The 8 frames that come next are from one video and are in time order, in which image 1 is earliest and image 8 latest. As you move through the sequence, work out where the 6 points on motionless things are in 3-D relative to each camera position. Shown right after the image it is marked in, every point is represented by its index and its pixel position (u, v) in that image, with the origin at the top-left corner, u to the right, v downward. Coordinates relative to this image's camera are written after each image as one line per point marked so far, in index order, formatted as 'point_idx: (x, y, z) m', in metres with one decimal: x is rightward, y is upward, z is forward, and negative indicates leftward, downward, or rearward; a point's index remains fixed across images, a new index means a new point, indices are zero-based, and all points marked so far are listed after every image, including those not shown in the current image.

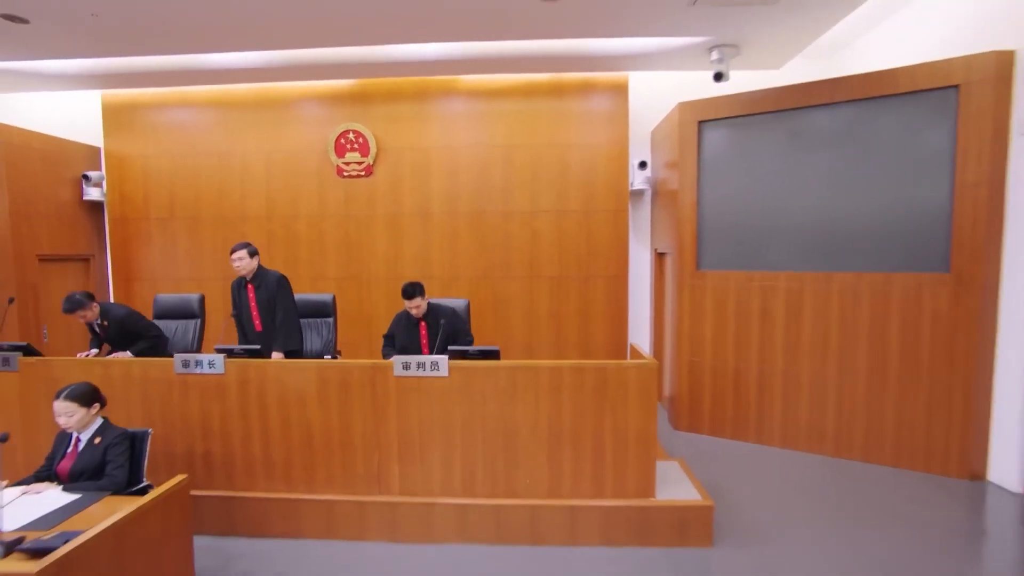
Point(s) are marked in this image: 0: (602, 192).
0: (+1.0, +1.0, +5.5) m
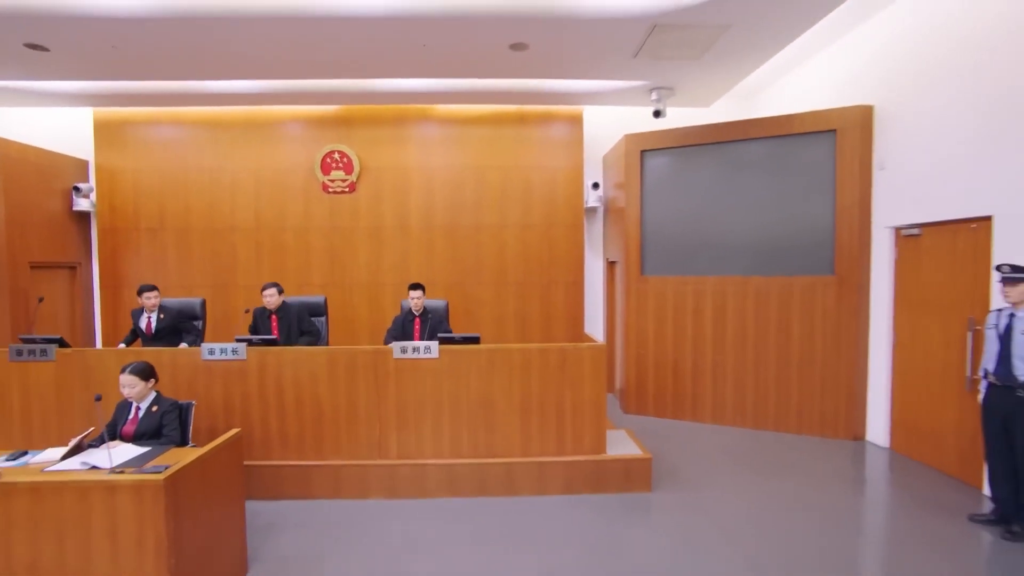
0: (+0.6, +1.0, +6.2) m
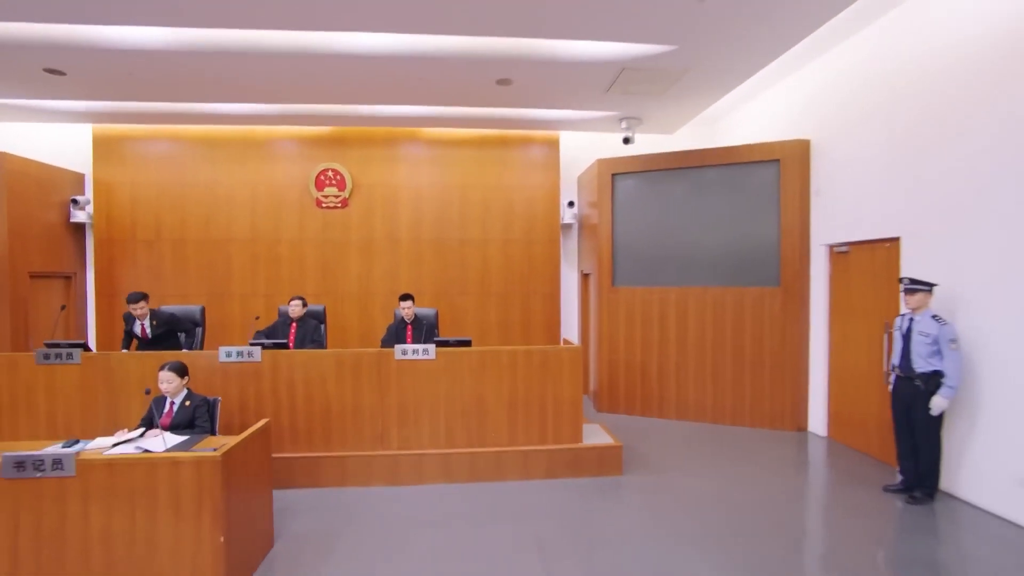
0: (+0.4, +0.9, +6.8) m
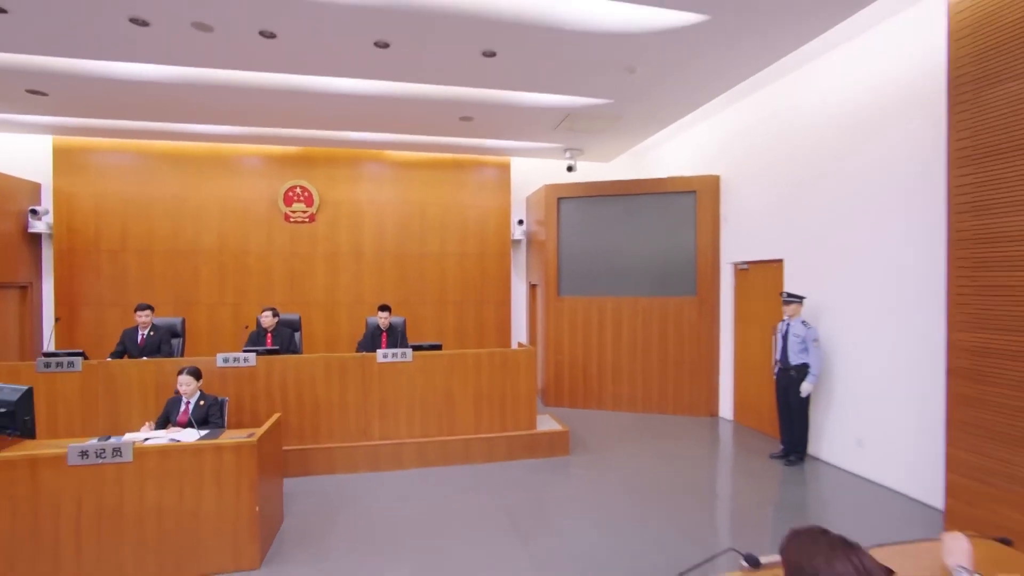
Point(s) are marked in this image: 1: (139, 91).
0: (-0.3, +0.7, +7.5) m
1: (-3.6, +1.9, +4.8) m
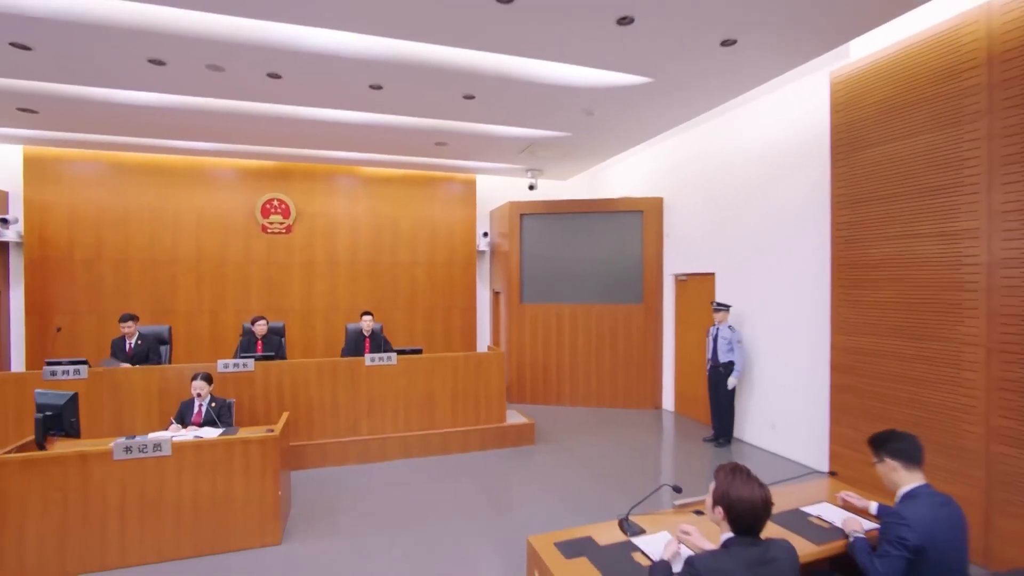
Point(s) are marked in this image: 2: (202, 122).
0: (-0.9, +0.6, +8.1) m
1: (-3.9, +1.8, +5.1) m
2: (-3.4, +1.8, +5.5) m
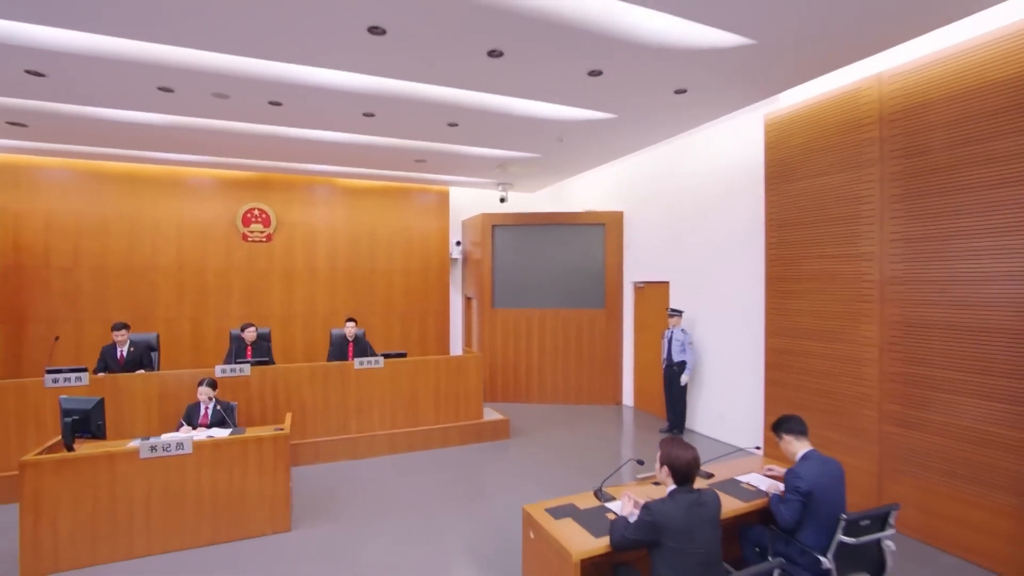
0: (-1.4, +0.5, +8.5) m
1: (-4.1, +1.7, +5.3) m
2: (-3.6, +1.7, +5.7) m
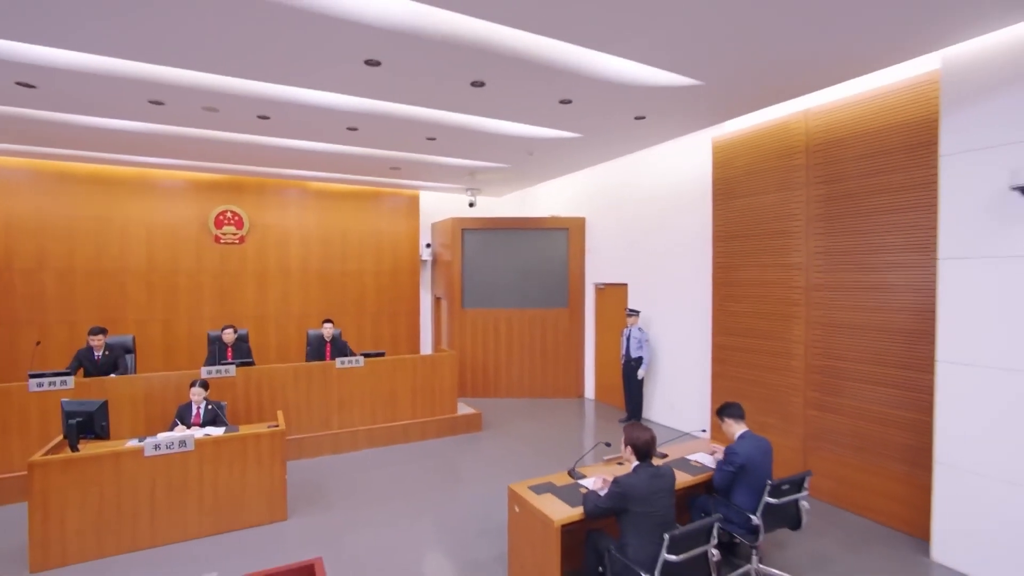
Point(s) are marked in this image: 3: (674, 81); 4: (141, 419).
0: (-1.9, +0.5, +8.8) m
1: (-4.4, +1.7, +5.3) m
2: (-4.0, +1.7, +5.8) m
3: (+1.3, +1.6, +4.0) m
4: (-3.6, -1.3, +4.8) m
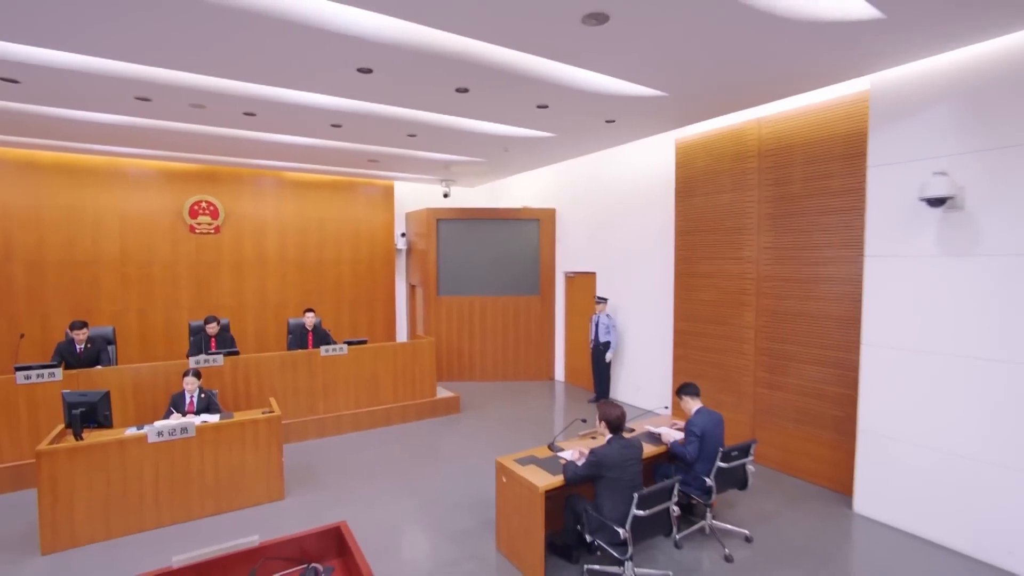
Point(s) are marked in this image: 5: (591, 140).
0: (-2.4, +0.7, +9.0) m
1: (-4.7, +1.8, +5.3) m
2: (-4.2, +1.8, +5.8) m
3: (+1.1, +1.7, +4.4) m
4: (-3.8, -1.2, +5.0) m
5: (+0.9, +1.8, +5.9) m
